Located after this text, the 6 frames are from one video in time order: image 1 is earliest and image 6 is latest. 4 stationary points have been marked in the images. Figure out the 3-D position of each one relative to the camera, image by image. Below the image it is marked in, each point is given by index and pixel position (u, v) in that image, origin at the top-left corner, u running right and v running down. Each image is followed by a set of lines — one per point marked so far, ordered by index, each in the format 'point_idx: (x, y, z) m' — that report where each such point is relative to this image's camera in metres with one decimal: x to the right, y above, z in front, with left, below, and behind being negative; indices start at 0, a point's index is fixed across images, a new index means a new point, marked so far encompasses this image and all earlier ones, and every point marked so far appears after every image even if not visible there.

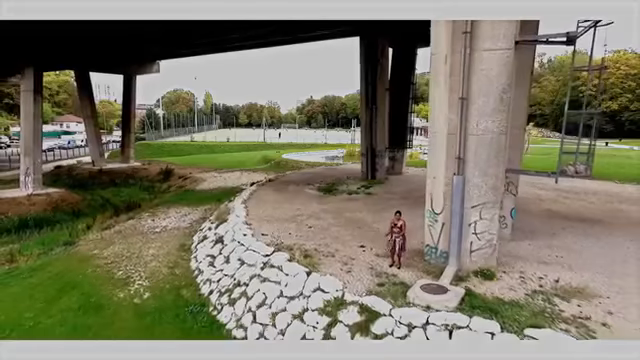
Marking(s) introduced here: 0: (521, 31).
0: (+4.0, +3.0, +8.2) m
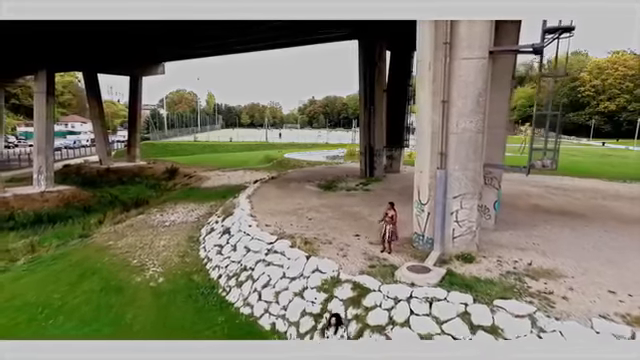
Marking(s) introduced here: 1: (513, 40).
0: (+4.0, +3.1, +9.0) m
1: (+4.3, +3.1, +9.0) m
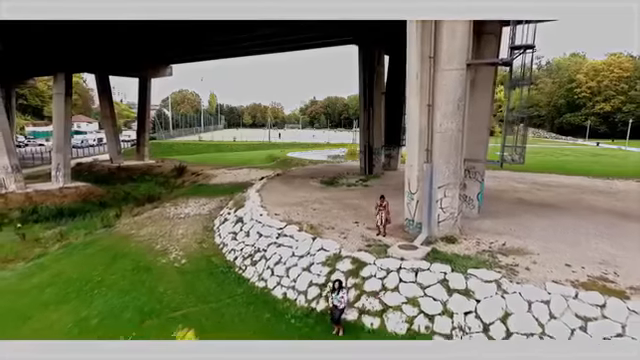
0: (+4.1, +3.3, +10.3) m
1: (+4.4, +3.3, +10.2) m
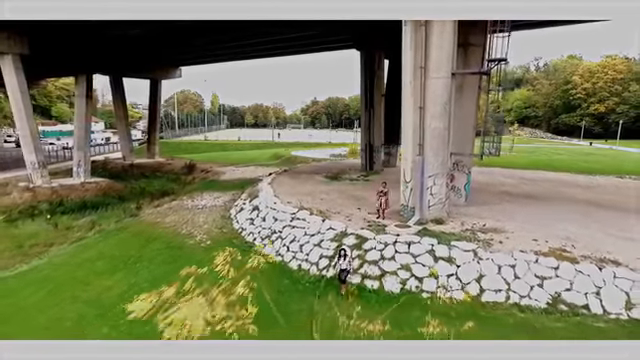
0: (+4.3, +3.5, +11.8) m
1: (+4.6, +3.5, +11.8) m
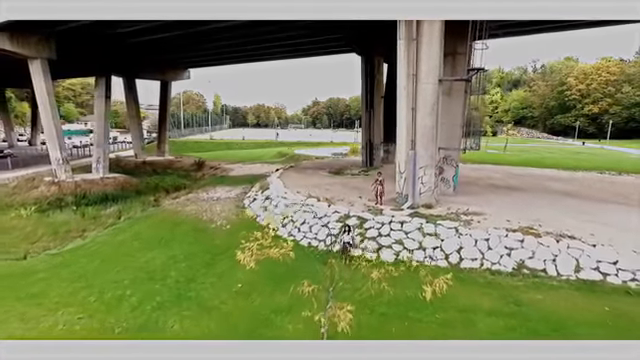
0: (+4.5, +3.8, +13.5) m
1: (+4.8, +3.8, +13.5) m
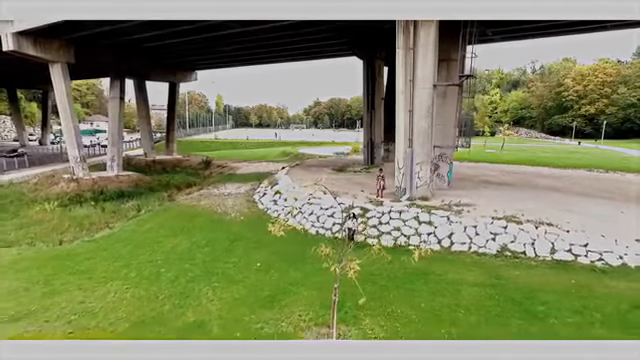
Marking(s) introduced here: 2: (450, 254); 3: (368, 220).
0: (+4.8, +3.9, +14.8) m
1: (+5.1, +3.9, +14.8) m
2: (+3.4, -1.9, +10.4) m
3: (+1.4, -1.2, +12.0) m
